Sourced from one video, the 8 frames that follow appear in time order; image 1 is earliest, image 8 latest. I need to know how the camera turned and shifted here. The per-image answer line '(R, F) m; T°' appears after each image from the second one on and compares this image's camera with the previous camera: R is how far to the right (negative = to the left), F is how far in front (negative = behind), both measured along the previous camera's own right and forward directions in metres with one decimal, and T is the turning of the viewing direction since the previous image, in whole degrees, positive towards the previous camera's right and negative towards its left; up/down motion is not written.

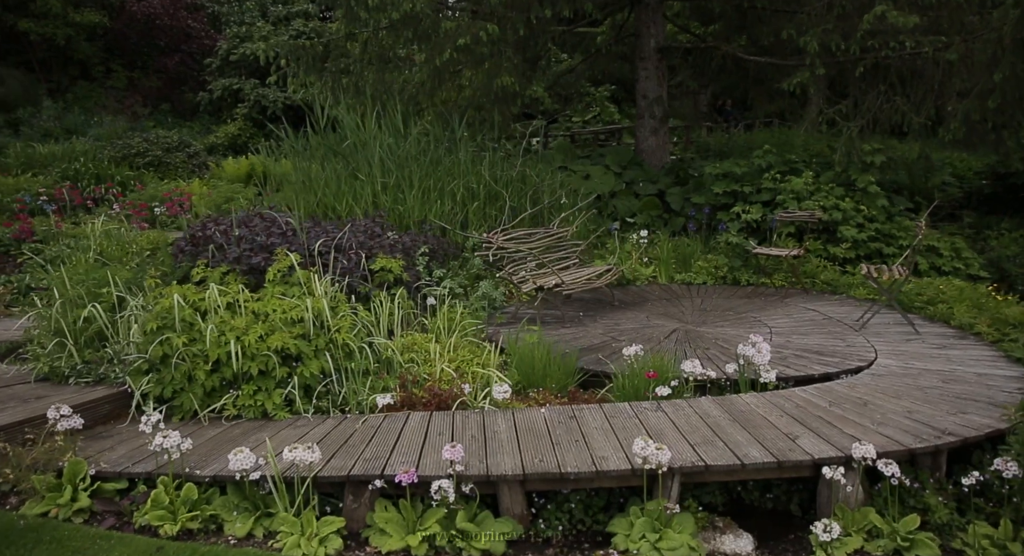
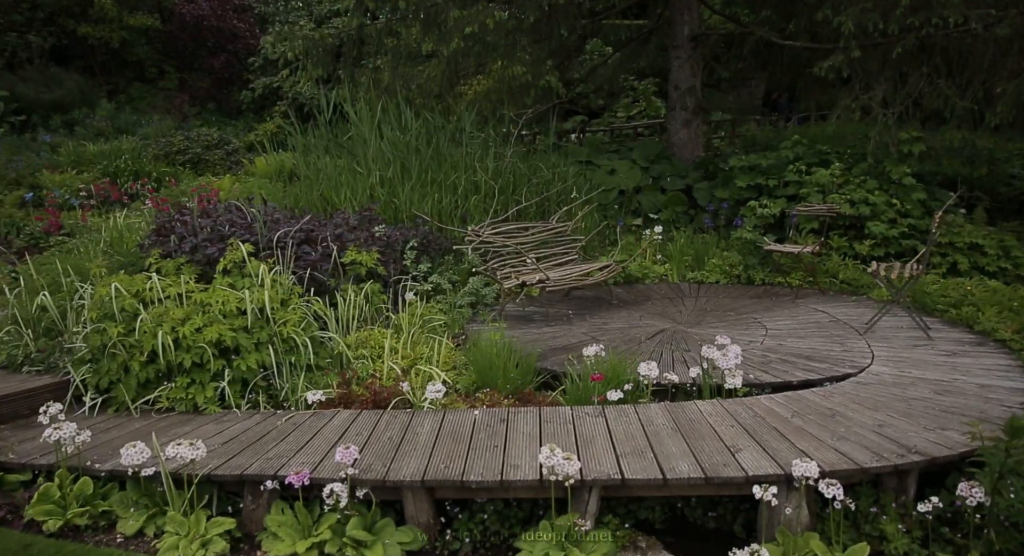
(+0.5, +0.2) m; -5°
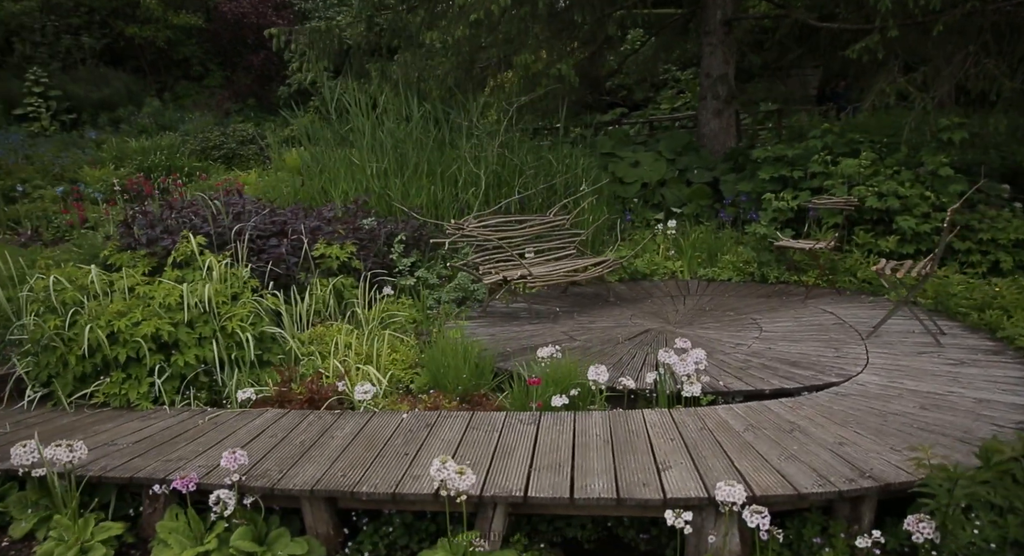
(+0.5, +0.2) m; -5°
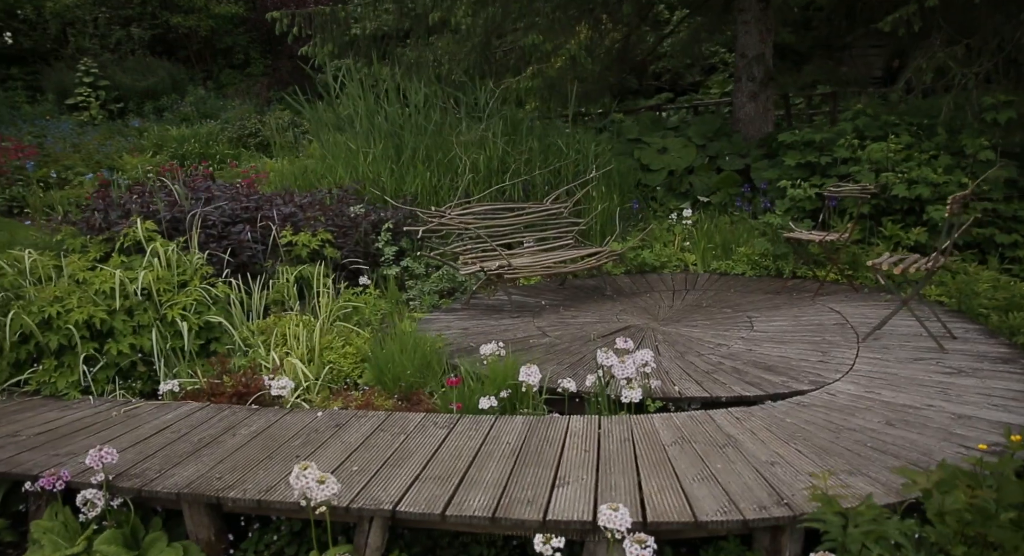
(+0.5, +0.2) m; -5°
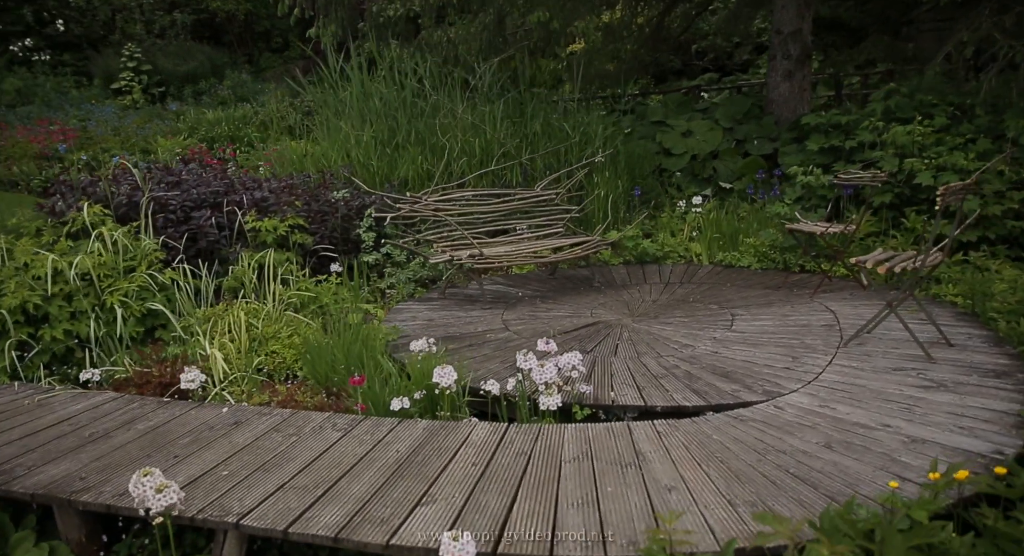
(+0.5, +0.2) m; -4°
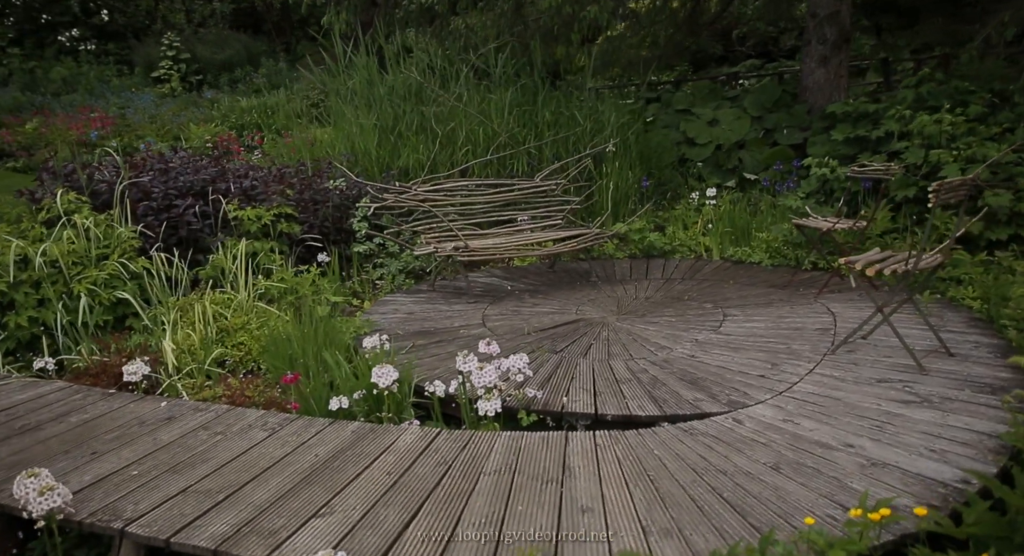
(+0.3, +0.1) m; -4°
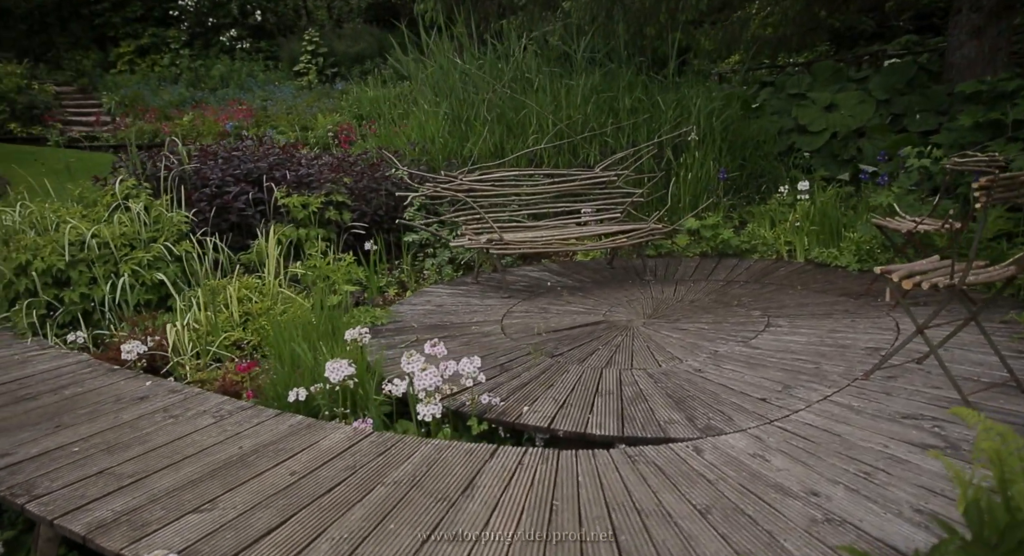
(+0.6, +0.2) m; -12°
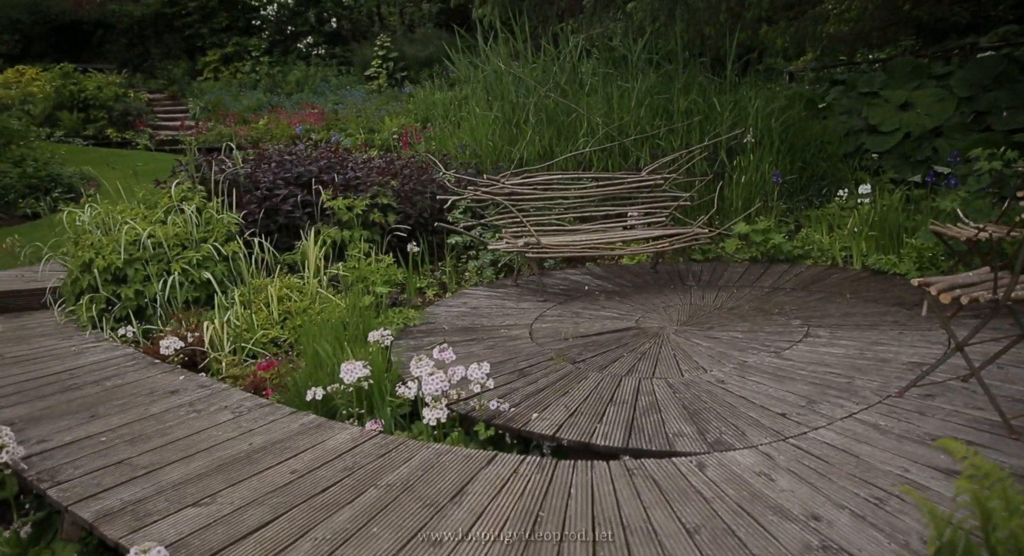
(+0.2, 0.0) m; -6°
